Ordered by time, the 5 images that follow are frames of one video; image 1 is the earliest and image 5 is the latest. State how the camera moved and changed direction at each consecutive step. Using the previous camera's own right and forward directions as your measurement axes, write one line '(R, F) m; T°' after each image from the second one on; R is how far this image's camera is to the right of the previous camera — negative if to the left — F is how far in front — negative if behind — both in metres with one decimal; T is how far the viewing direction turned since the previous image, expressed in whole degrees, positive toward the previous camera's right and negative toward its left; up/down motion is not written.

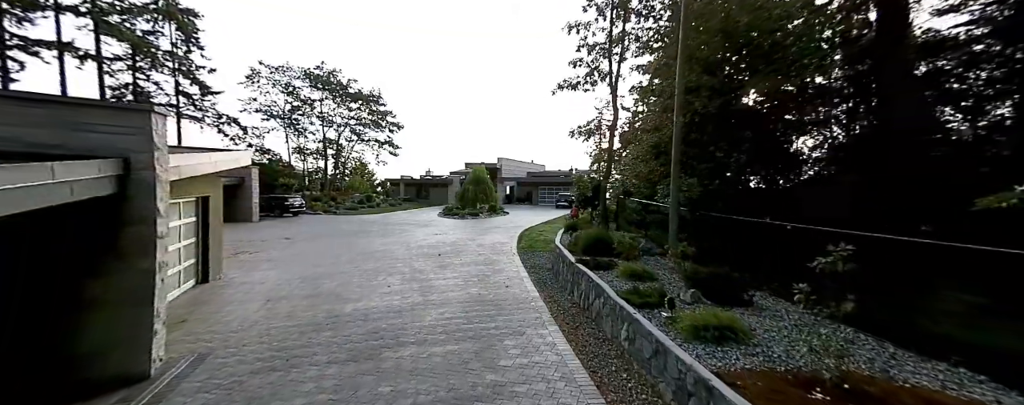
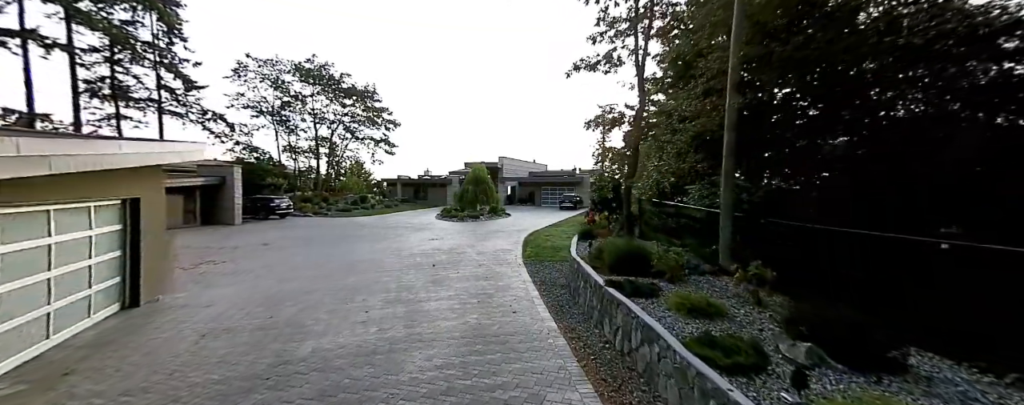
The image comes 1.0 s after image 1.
(-0.1, +1.2) m; 0°
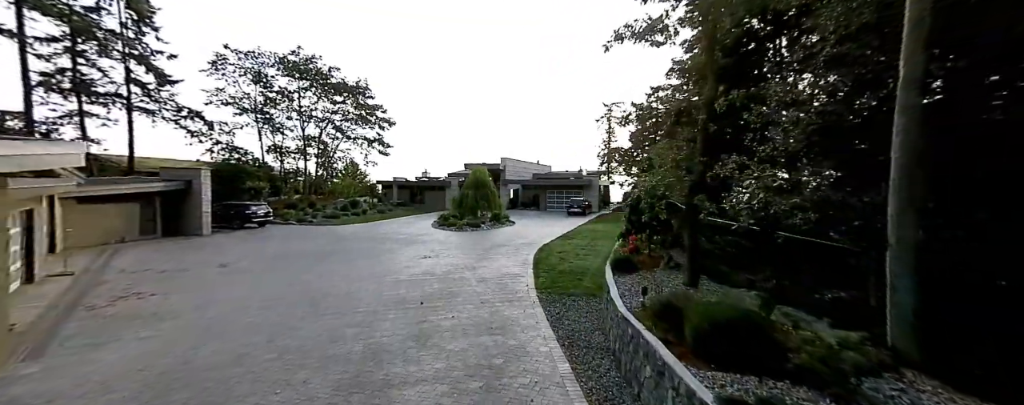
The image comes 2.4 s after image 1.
(-0.2, +1.8) m; 0°
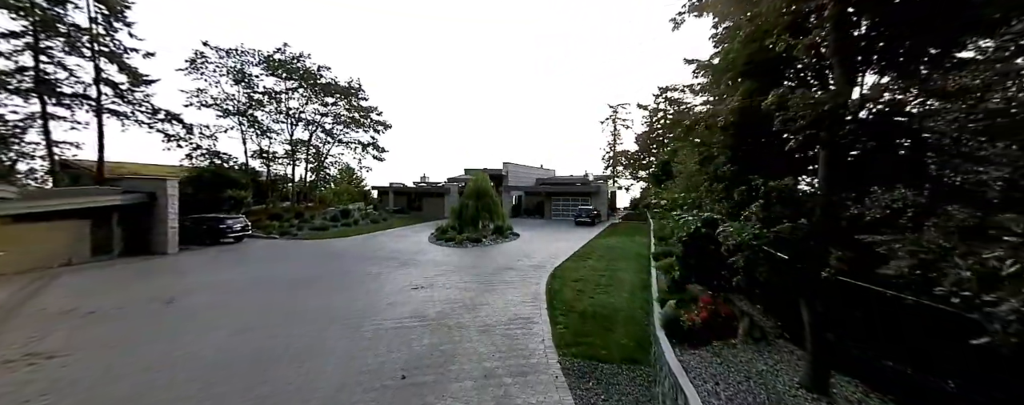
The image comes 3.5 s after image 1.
(-0.2, +1.5) m; 0°
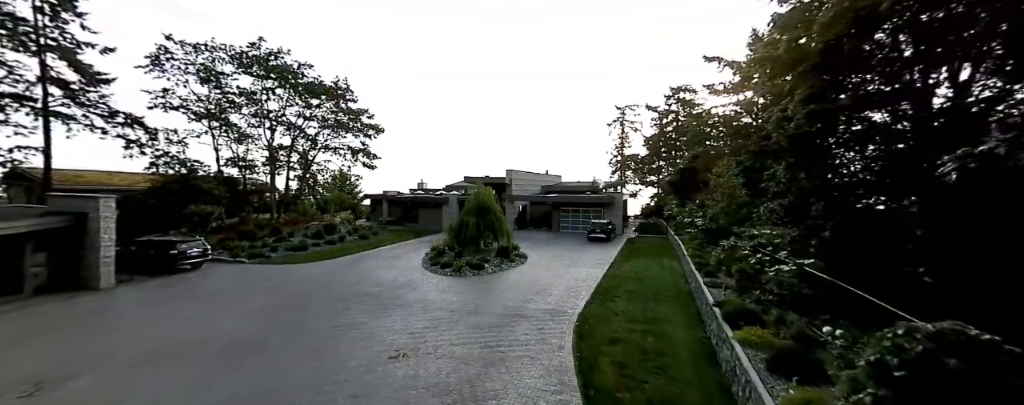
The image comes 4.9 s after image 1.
(-0.2, +2.2) m; 0°
